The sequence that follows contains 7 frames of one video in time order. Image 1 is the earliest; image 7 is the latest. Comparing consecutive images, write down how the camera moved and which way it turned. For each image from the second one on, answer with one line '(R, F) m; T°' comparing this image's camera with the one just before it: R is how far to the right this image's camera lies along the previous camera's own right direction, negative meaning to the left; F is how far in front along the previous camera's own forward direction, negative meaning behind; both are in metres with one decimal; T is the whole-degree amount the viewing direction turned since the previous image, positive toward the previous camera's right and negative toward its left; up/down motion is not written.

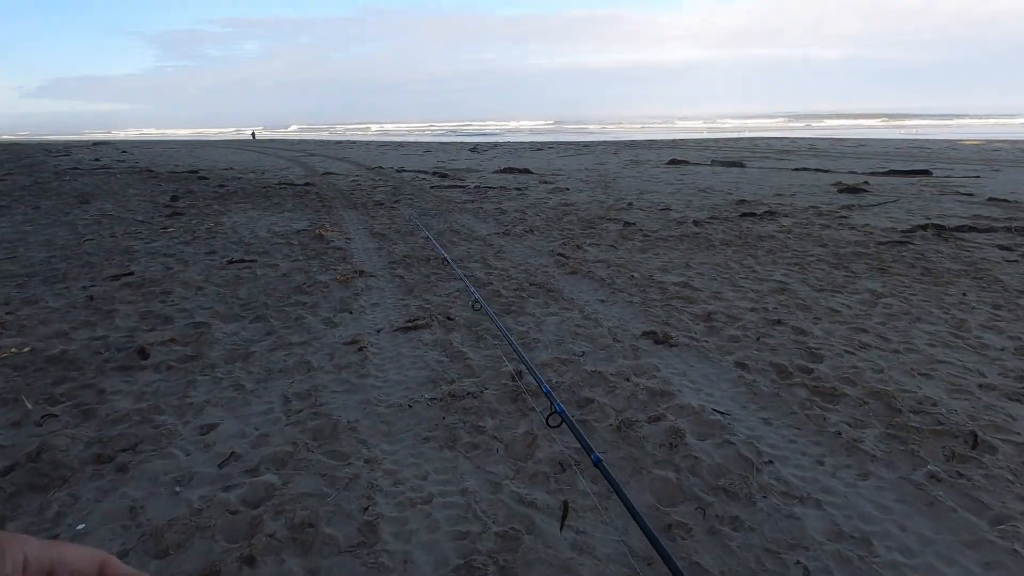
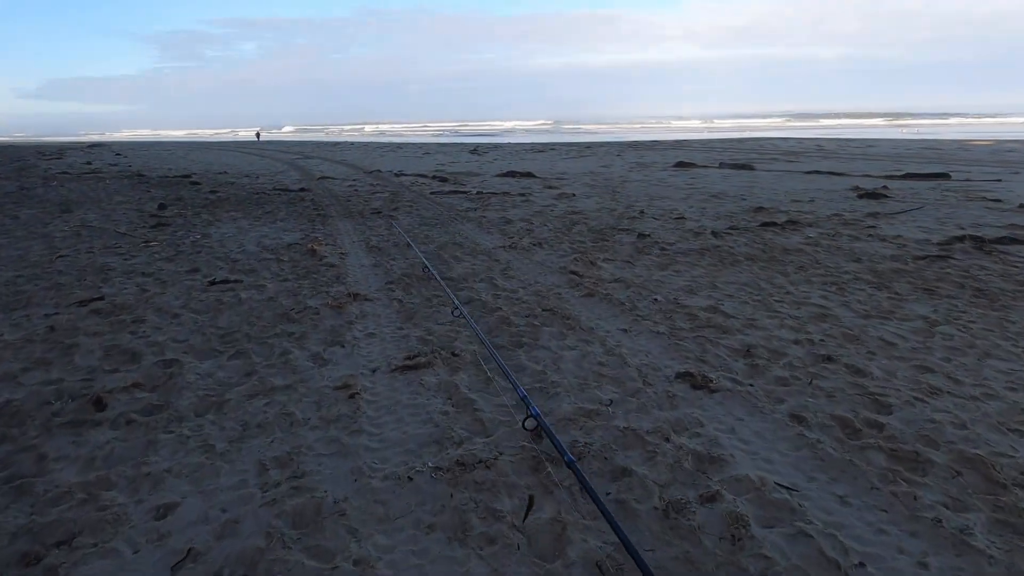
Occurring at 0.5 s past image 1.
(-0.1, +0.5) m; 0°
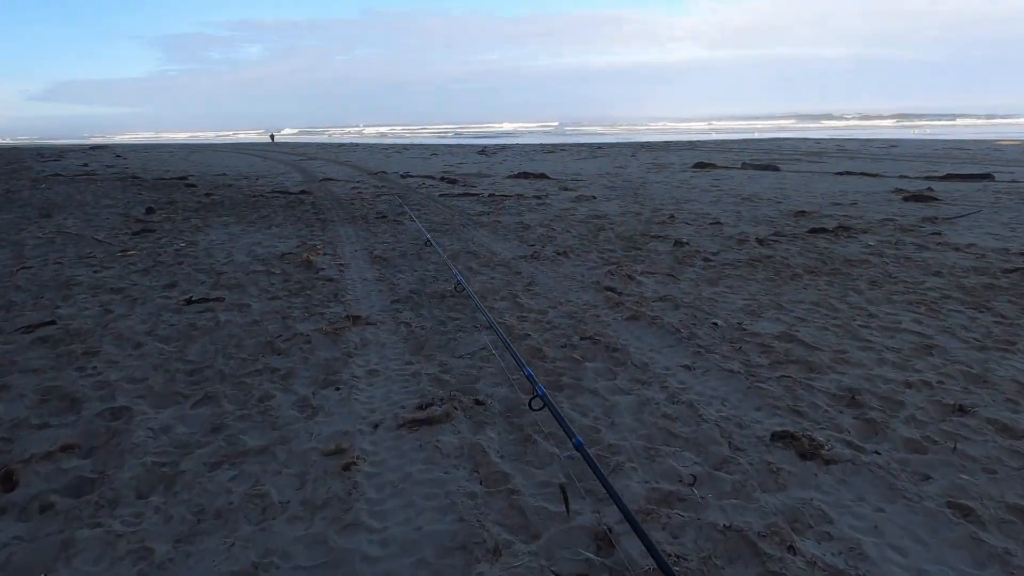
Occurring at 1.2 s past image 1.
(-0.2, +0.9) m; 0°
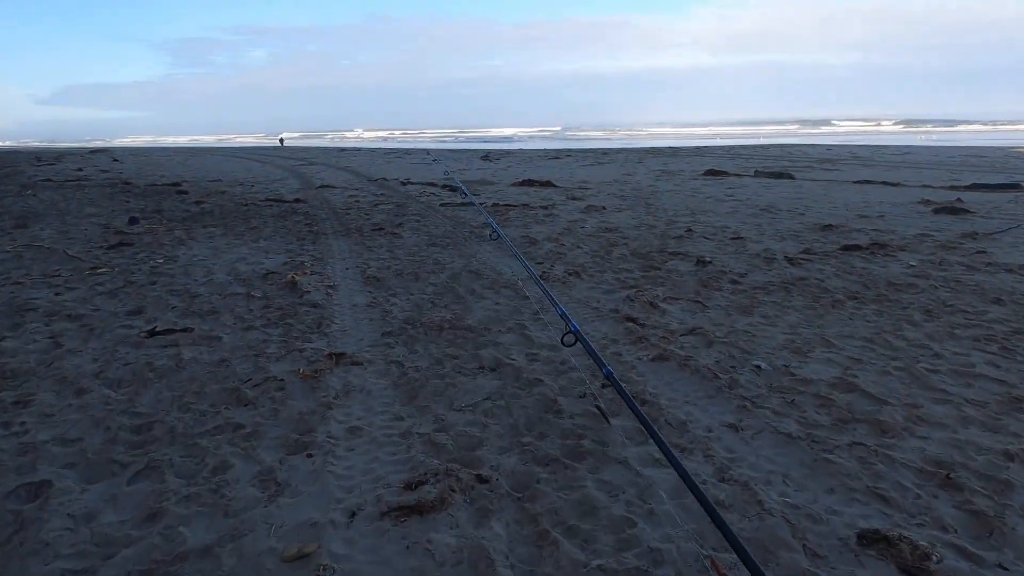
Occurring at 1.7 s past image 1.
(0.0, +0.6) m; 0°
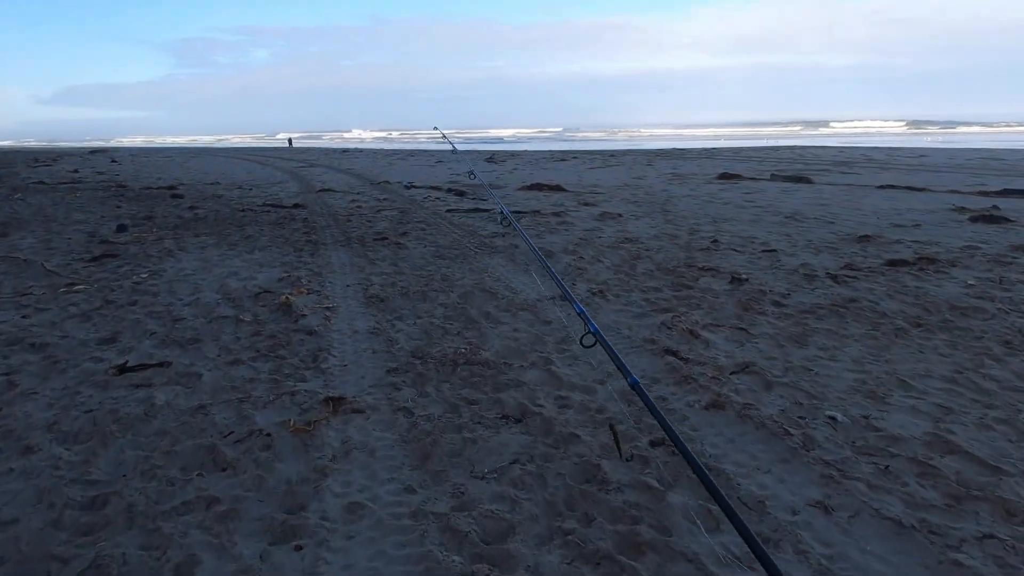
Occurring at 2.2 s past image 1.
(-0.1, +0.6) m; 0°
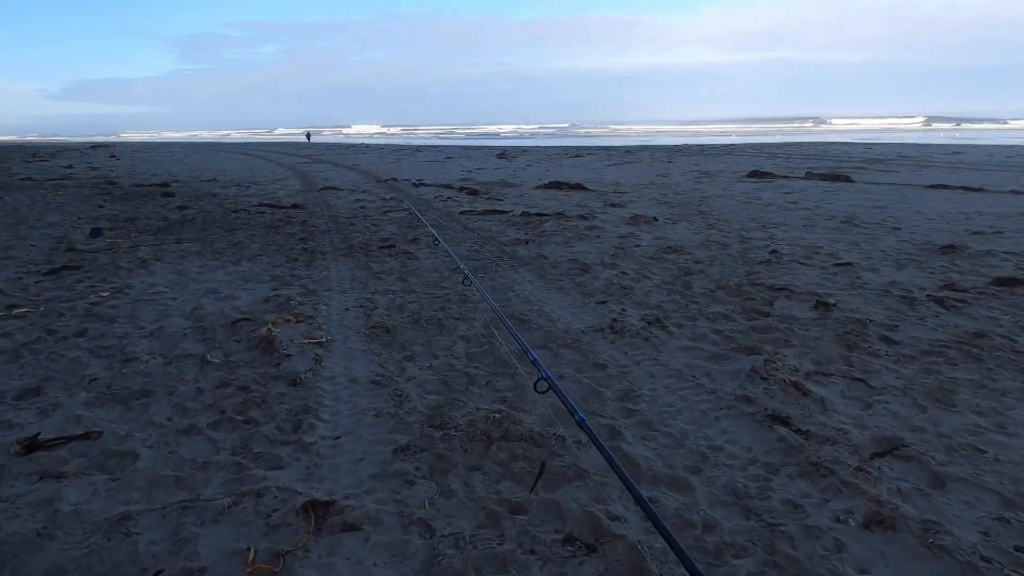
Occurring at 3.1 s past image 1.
(-0.2, +1.1) m; -1°
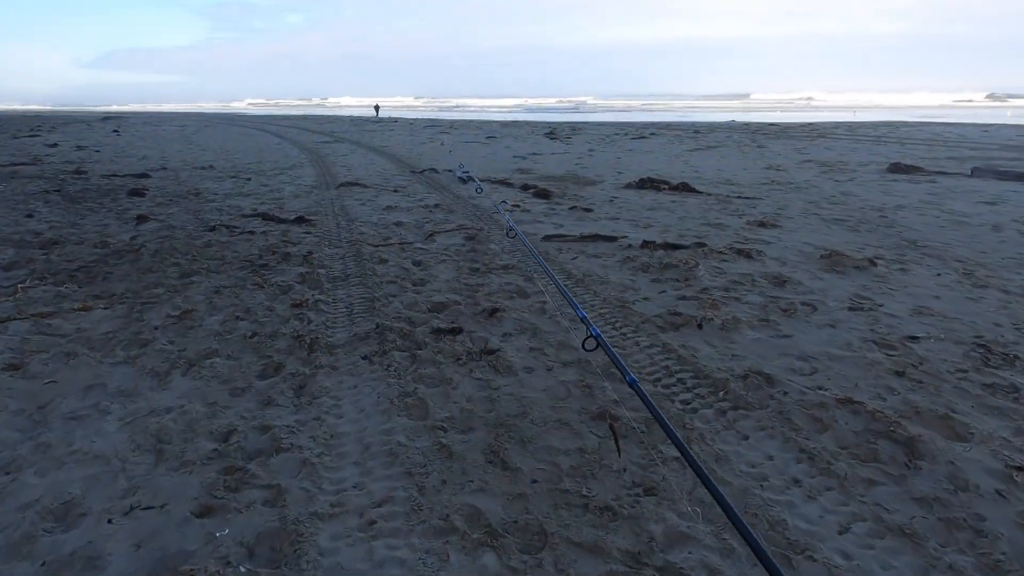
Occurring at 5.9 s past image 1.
(-0.9, +3.3) m; -2°
